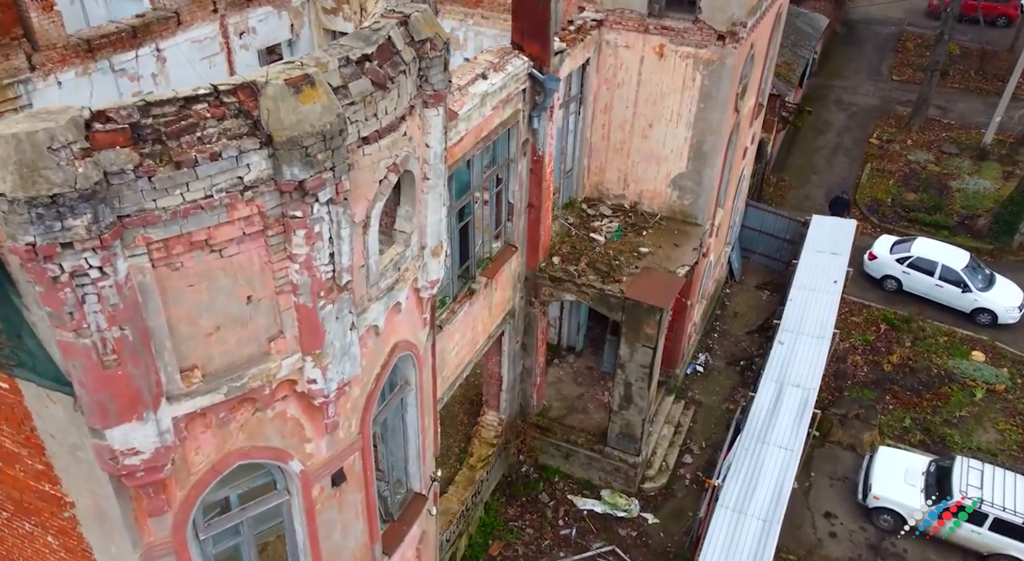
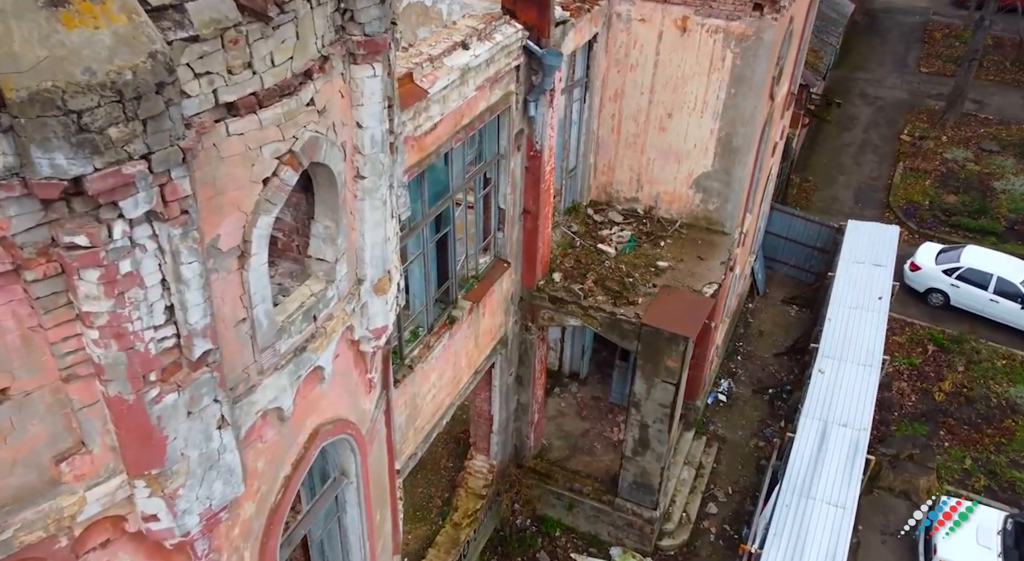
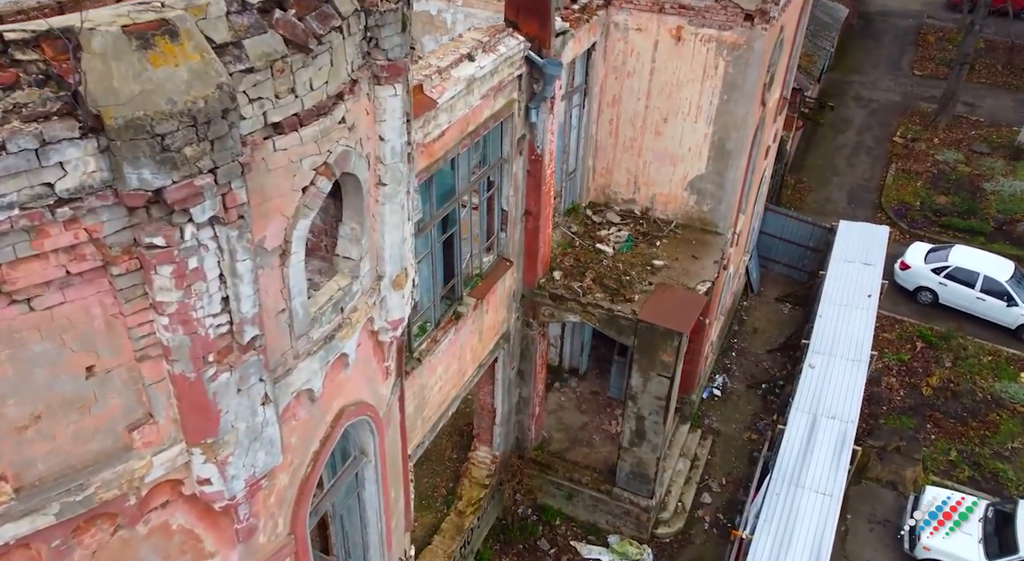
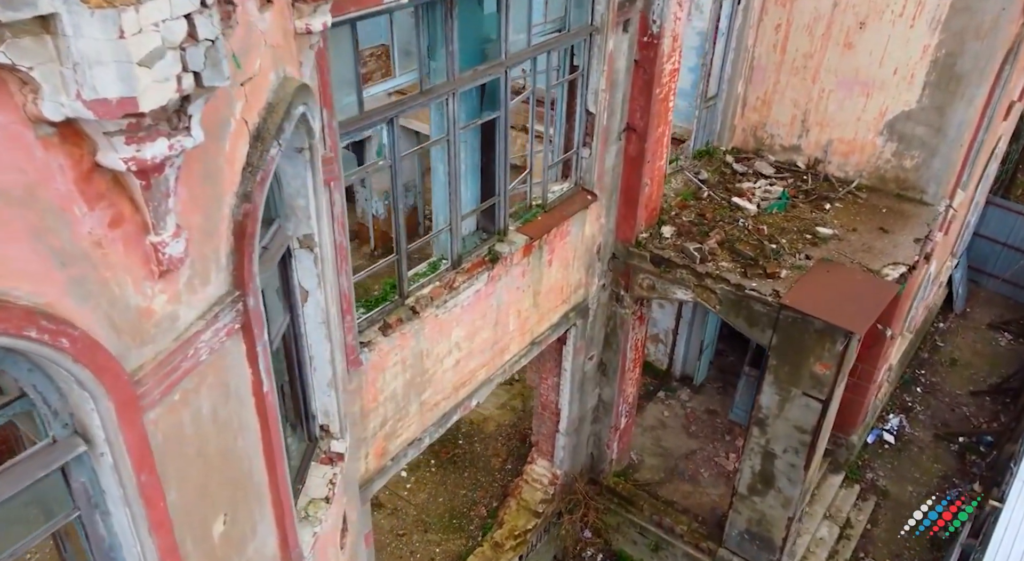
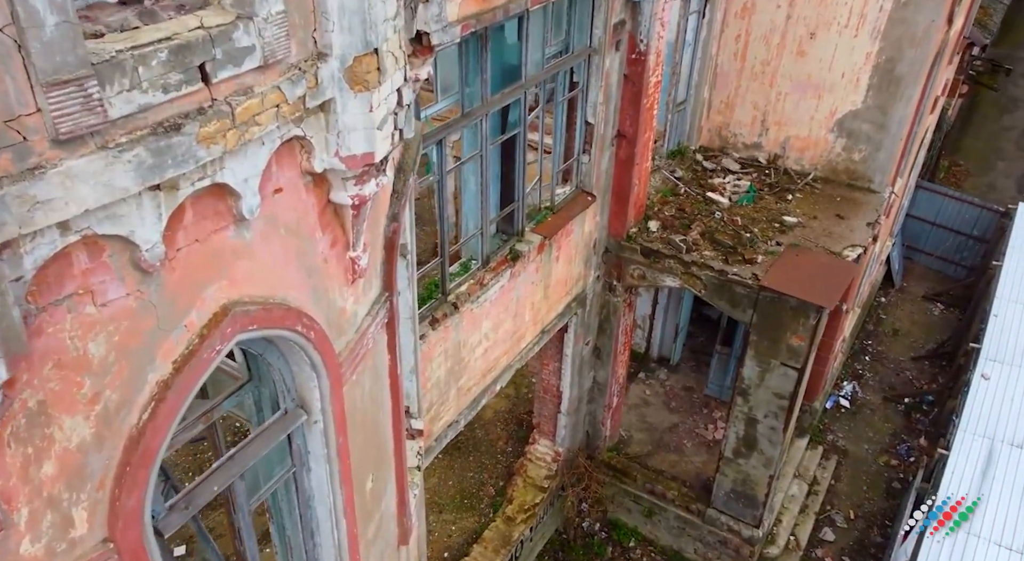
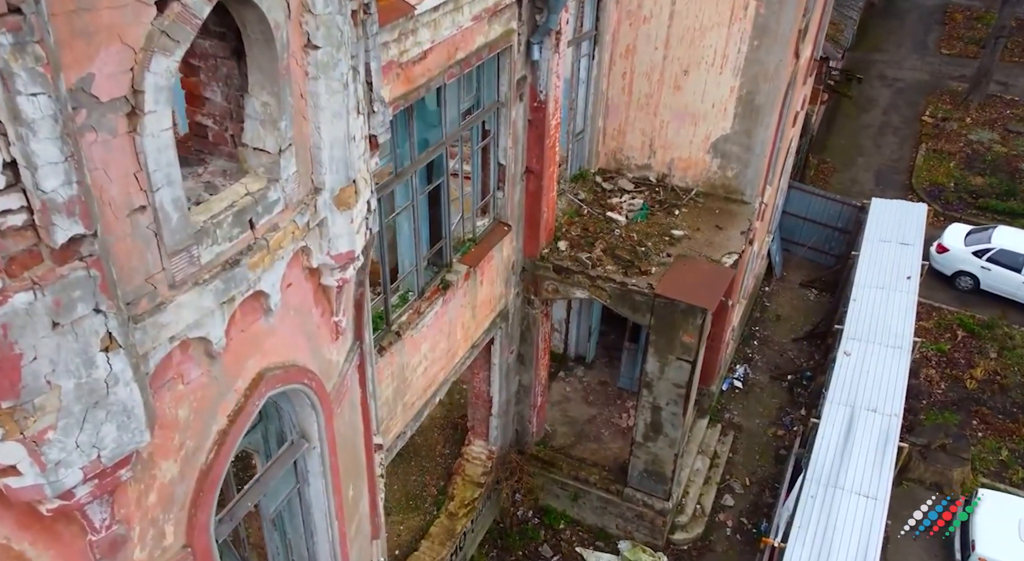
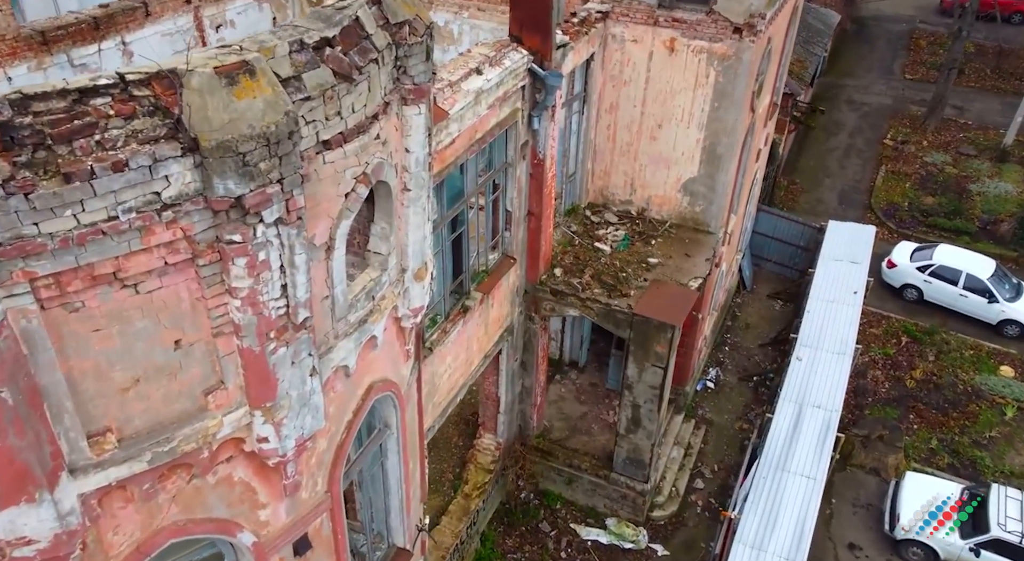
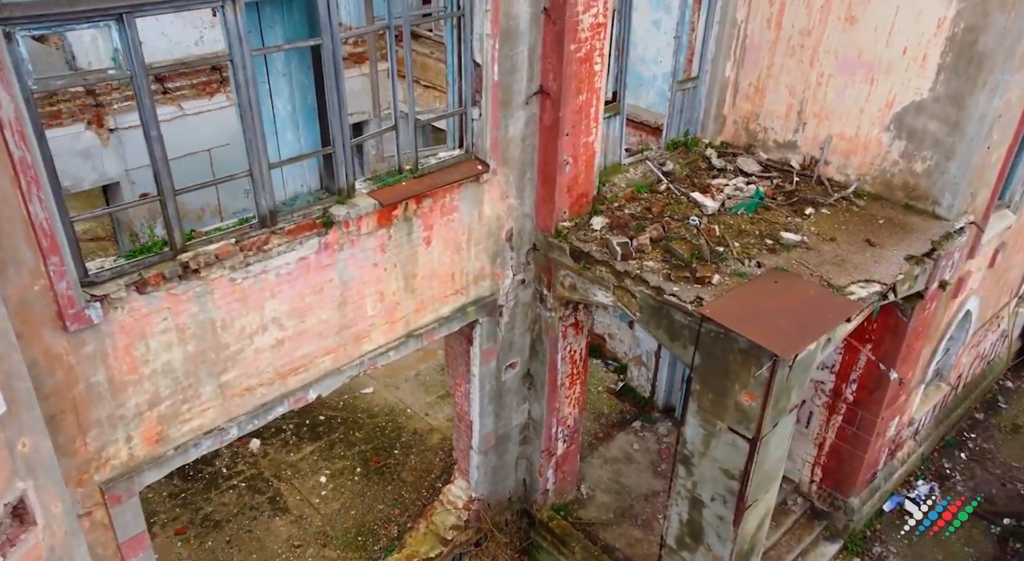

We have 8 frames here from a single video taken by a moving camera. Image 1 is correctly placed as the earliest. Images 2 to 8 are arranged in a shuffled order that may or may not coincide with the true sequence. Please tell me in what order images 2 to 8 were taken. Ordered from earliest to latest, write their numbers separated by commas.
7, 3, 2, 6, 5, 4, 8
